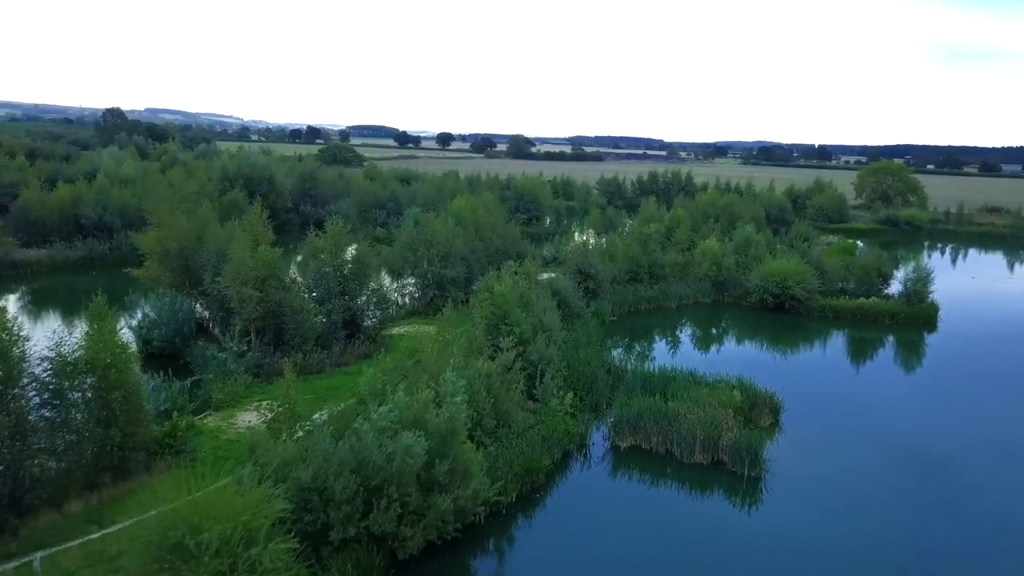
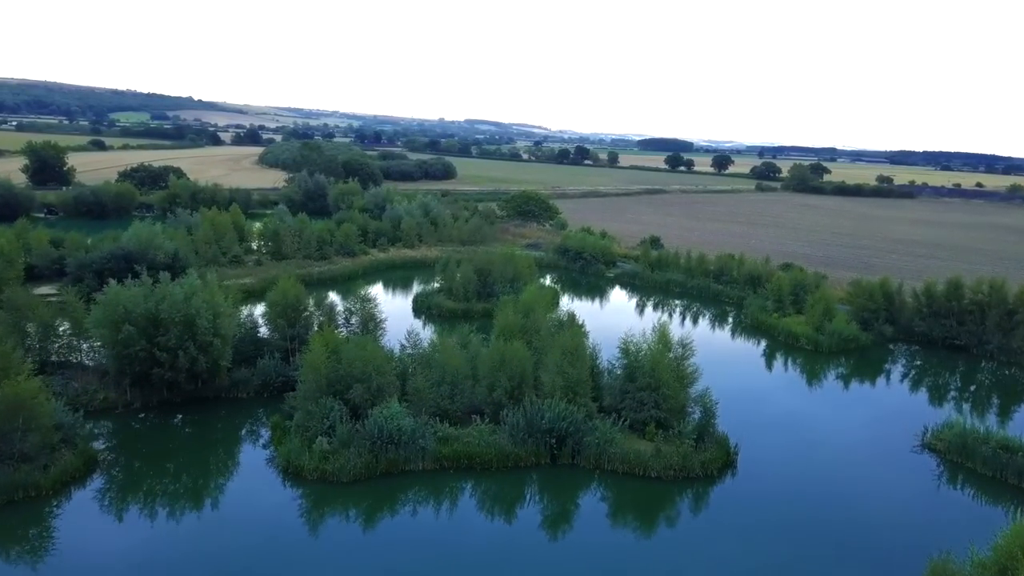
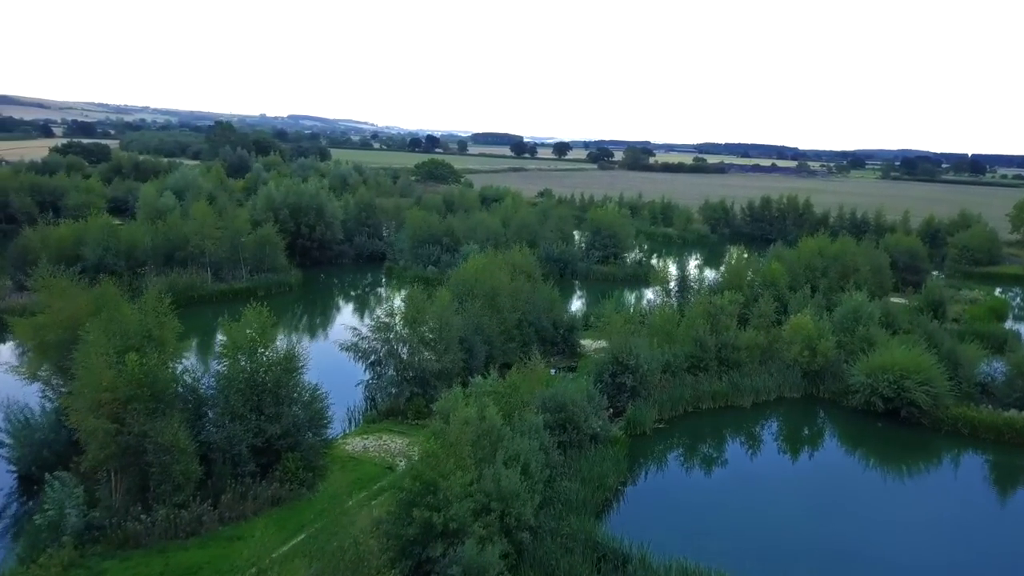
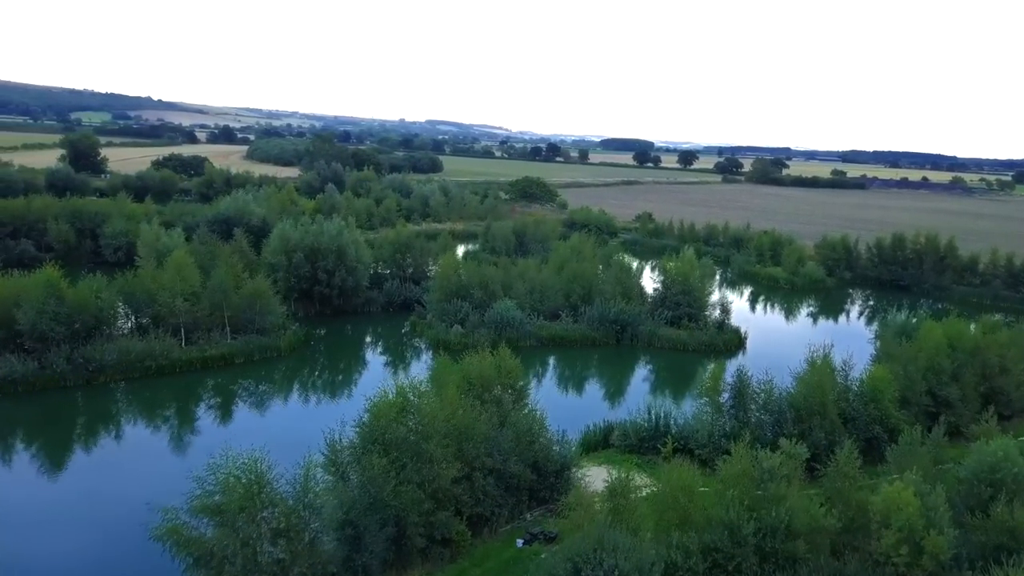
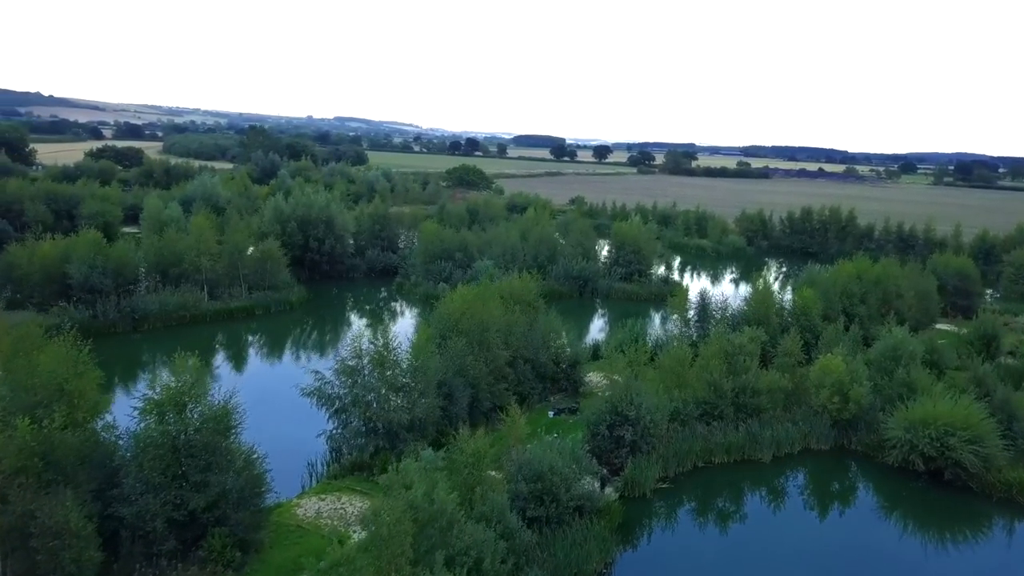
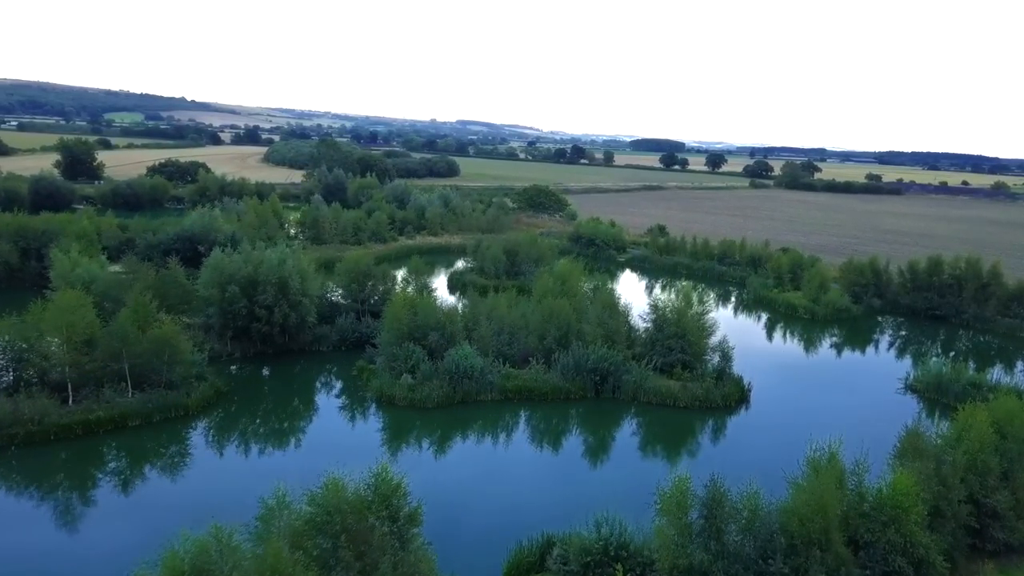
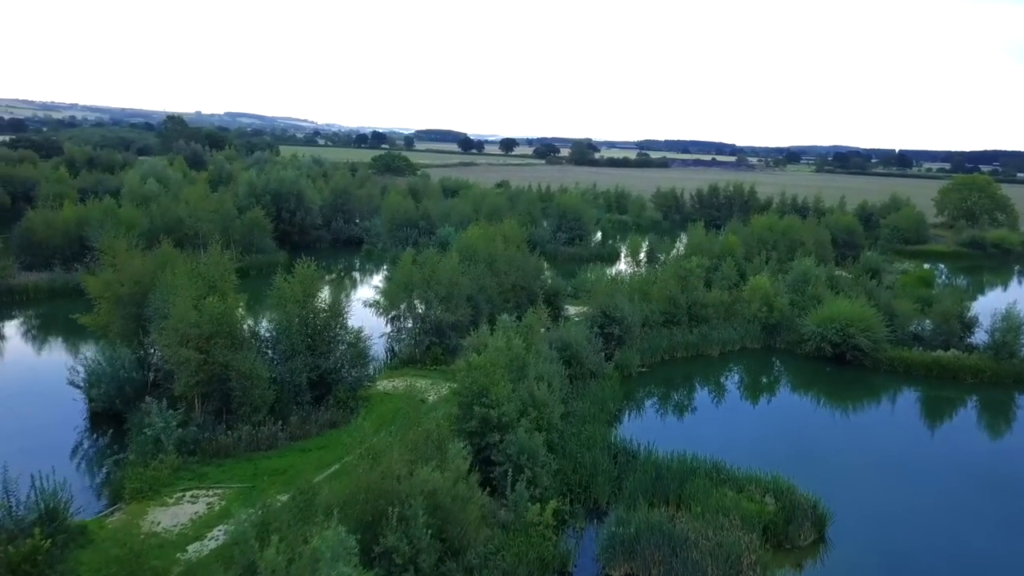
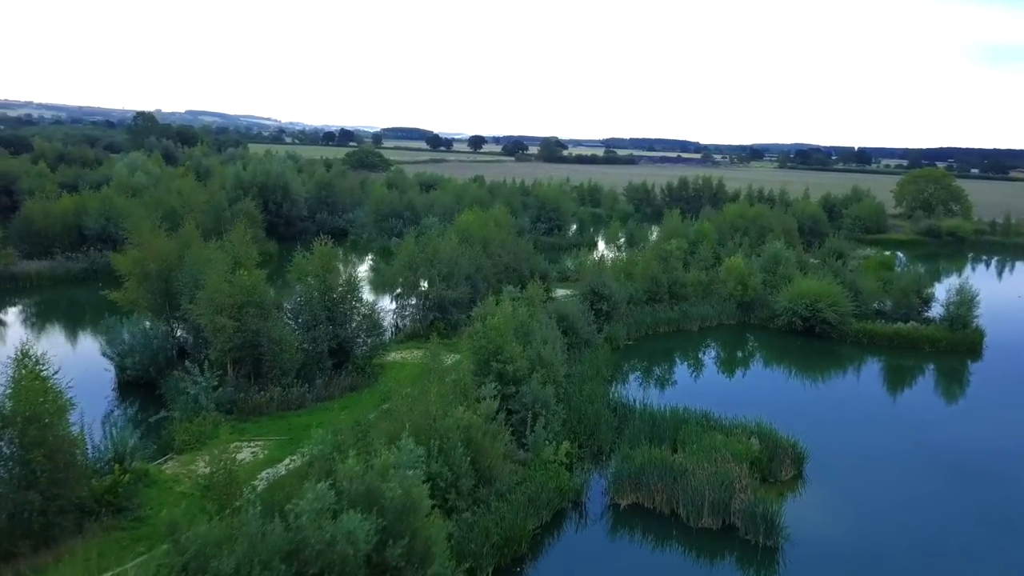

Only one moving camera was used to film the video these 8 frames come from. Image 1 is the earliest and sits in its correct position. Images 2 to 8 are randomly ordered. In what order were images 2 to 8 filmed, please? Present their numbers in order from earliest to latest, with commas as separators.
8, 7, 3, 5, 4, 6, 2
